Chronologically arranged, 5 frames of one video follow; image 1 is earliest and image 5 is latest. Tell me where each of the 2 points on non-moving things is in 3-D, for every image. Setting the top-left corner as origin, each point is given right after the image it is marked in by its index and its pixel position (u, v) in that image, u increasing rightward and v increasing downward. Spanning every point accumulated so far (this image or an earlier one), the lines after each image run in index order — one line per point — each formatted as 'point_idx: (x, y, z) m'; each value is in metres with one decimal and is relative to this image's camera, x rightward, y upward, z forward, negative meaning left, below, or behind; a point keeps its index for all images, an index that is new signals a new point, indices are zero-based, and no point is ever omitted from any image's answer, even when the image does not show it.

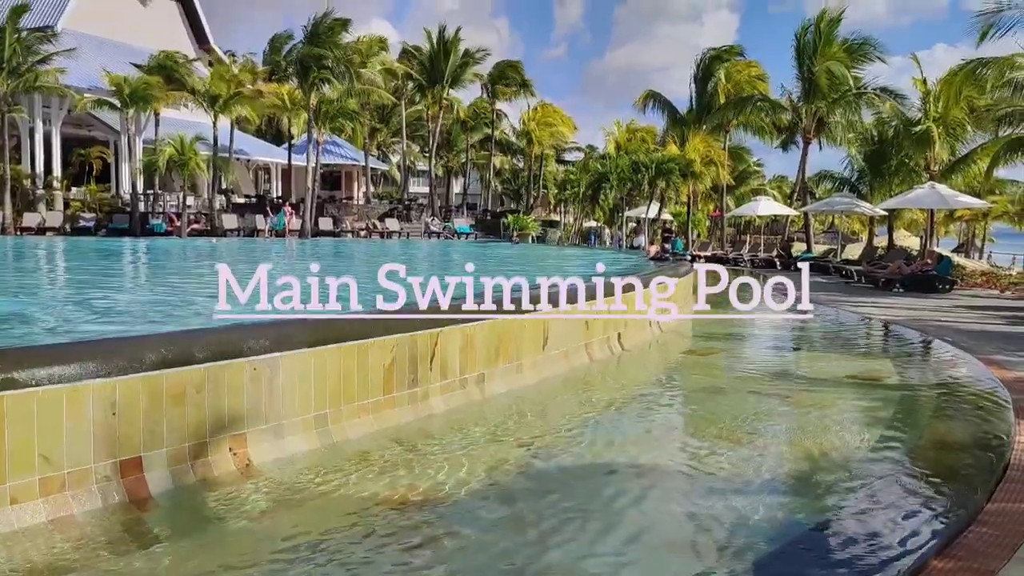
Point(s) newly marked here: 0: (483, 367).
0: (-0.2, -0.5, +5.5) m
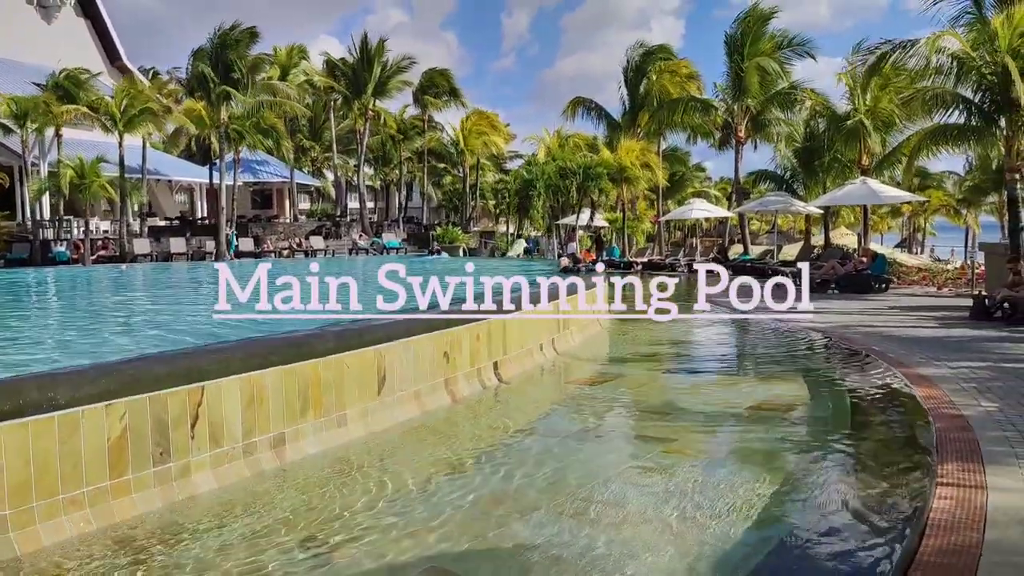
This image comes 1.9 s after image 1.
0: (-1.1, -0.7, +4.4) m
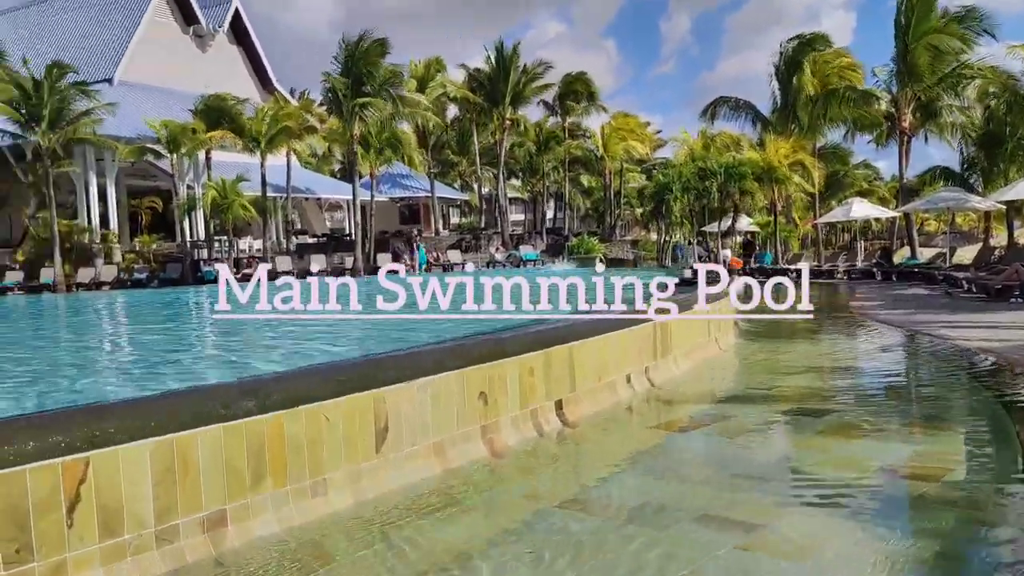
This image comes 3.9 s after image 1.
0: (-1.1, -0.8, +3.4) m
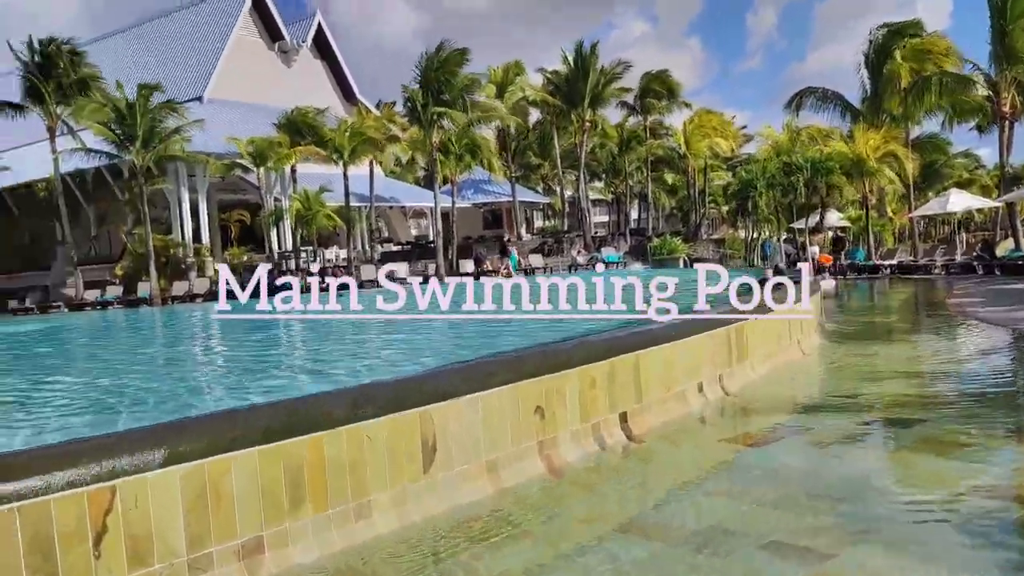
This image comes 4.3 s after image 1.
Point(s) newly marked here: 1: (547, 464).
0: (-0.9, -0.9, +3.3) m
1: (+0.2, -0.9, +4.6) m
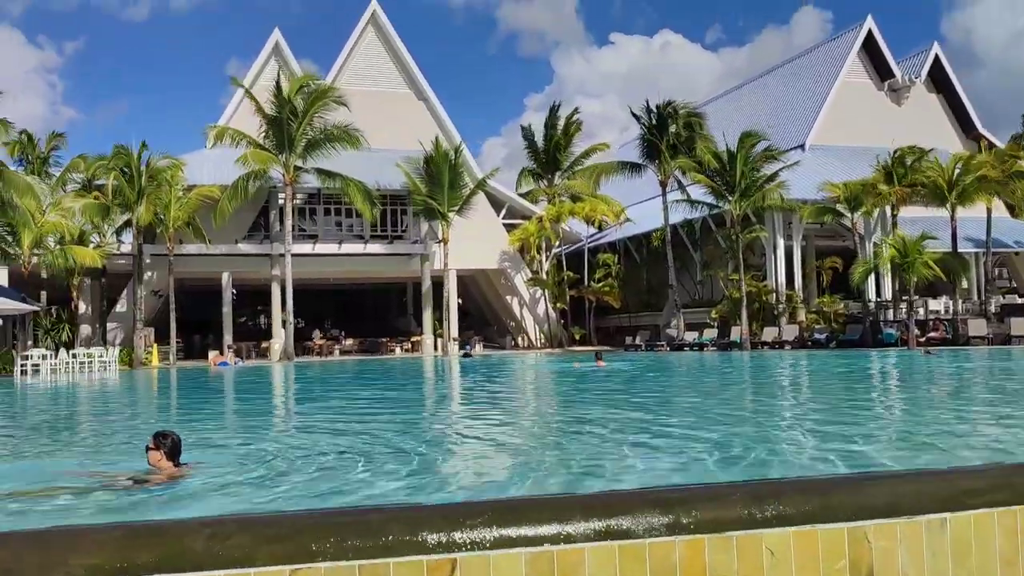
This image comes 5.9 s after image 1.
0: (+0.3, -1.1, +2.9) m
1: (+2.0, -1.2, +3.3) m
